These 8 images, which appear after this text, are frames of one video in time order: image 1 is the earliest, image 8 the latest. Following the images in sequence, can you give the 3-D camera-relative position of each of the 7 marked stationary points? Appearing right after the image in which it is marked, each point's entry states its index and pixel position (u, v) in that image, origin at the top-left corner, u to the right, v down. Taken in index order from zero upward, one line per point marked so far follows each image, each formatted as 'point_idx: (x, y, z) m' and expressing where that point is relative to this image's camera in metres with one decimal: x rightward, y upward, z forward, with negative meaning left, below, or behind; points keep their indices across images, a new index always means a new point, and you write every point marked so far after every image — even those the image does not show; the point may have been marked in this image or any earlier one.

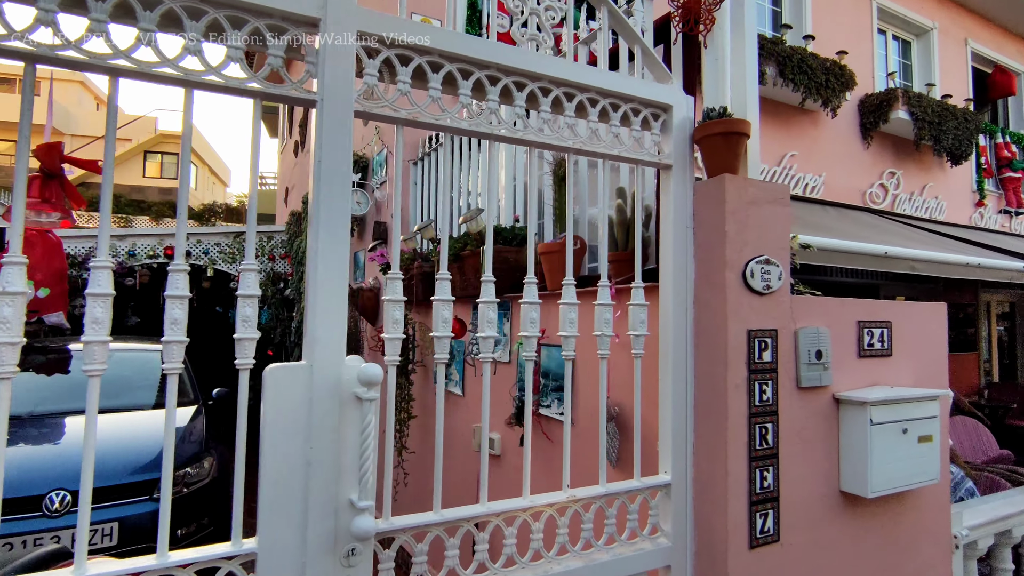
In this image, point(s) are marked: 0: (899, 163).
0: (+5.7, +1.8, +8.5) m
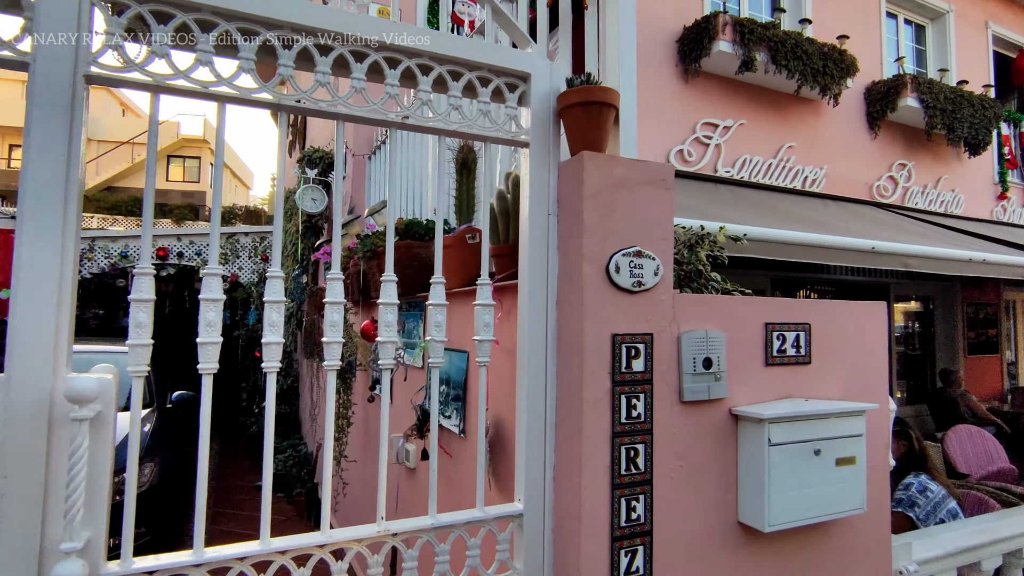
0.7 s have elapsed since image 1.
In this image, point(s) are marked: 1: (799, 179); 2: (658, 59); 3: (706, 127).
0: (+5.5, +1.9, +8.0) m
1: (+3.4, +1.3, +6.9) m
2: (+1.6, +2.5, +6.1) m
3: (+2.1, +1.8, +6.4) m
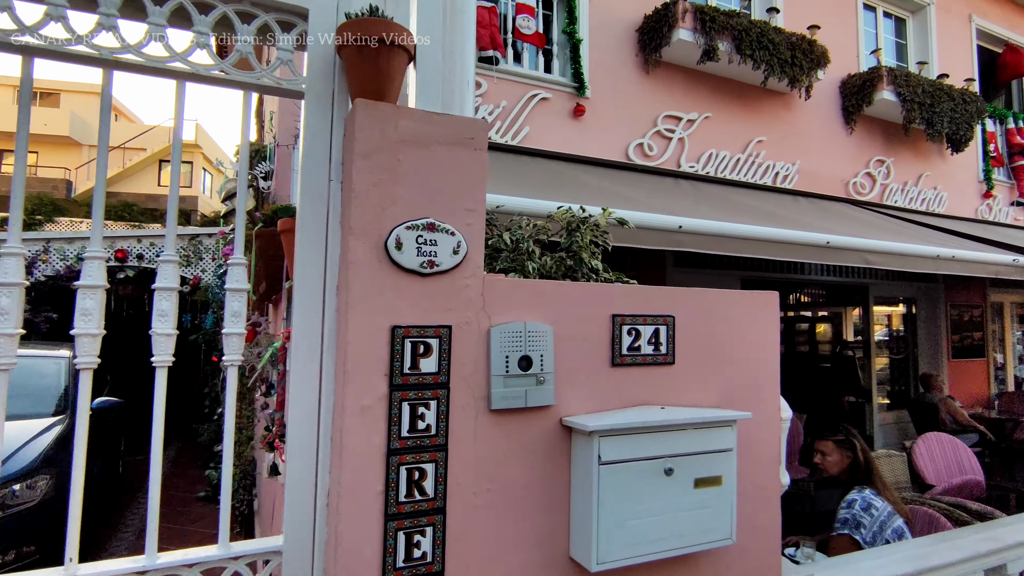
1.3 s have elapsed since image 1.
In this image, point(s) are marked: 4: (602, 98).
0: (+5.0, +1.8, +7.7) m
1: (+3.0, +1.3, +6.6) m
2: (+1.1, +2.5, +5.9) m
3: (+1.6, +1.8, +6.1) m
4: (+0.9, +1.9, +5.7) m
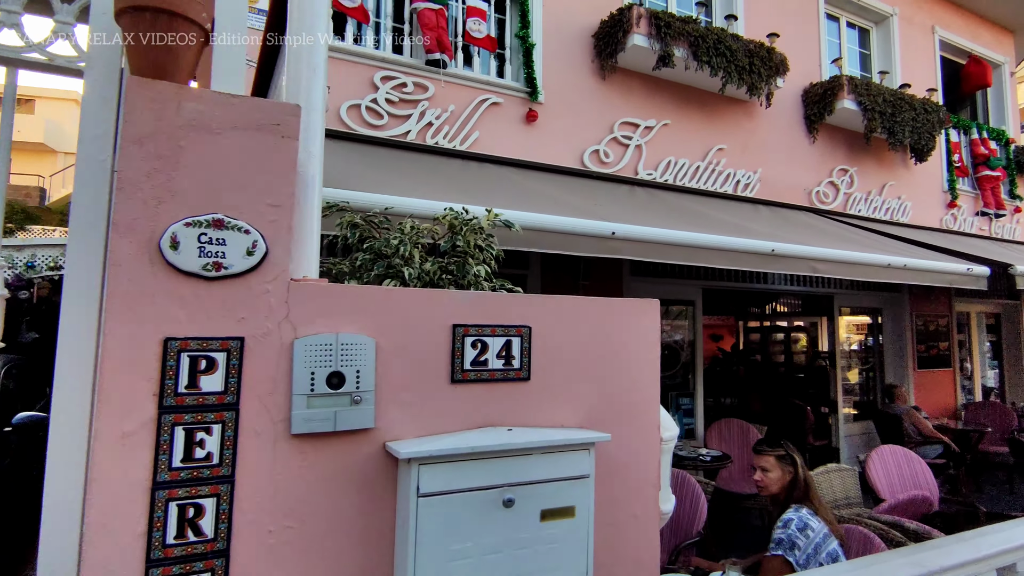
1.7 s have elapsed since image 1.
0: (+4.5, +1.7, +7.7) m
1: (+2.5, +1.2, +6.5) m
2: (+0.6, +2.4, +5.8) m
3: (+1.2, +1.7, +6.0) m
4: (+0.4, +1.8, +5.6) m
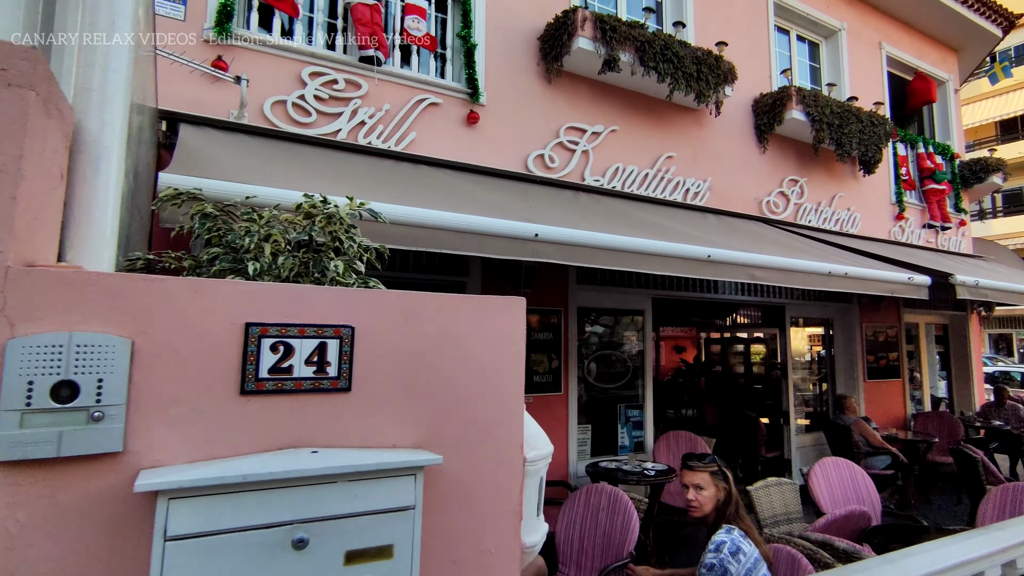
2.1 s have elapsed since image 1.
0: (+3.9, +1.6, +7.7) m
1: (+1.9, +1.1, +6.5) m
2: (0.0, +2.3, +5.6) m
3: (+0.6, +1.6, +5.9) m
4: (-0.1, +1.7, +5.5) m
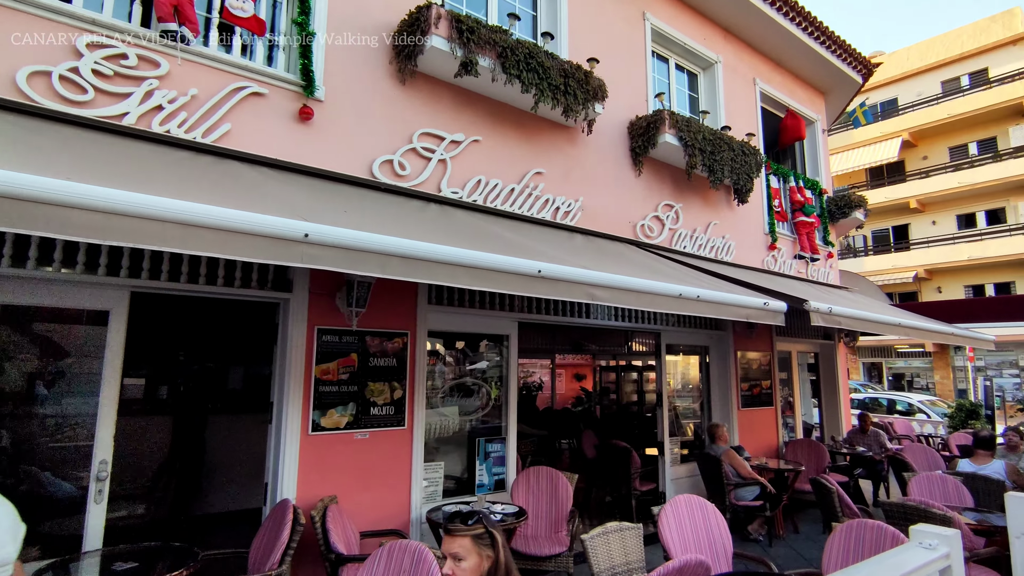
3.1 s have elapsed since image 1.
0: (+2.2, +1.2, +7.6) m
1: (+0.4, +0.8, +6.1) m
2: (-1.3, +2.1, +5.1) m
3: (-0.8, +1.4, +5.4) m
4: (-1.4, +1.6, +4.9) m
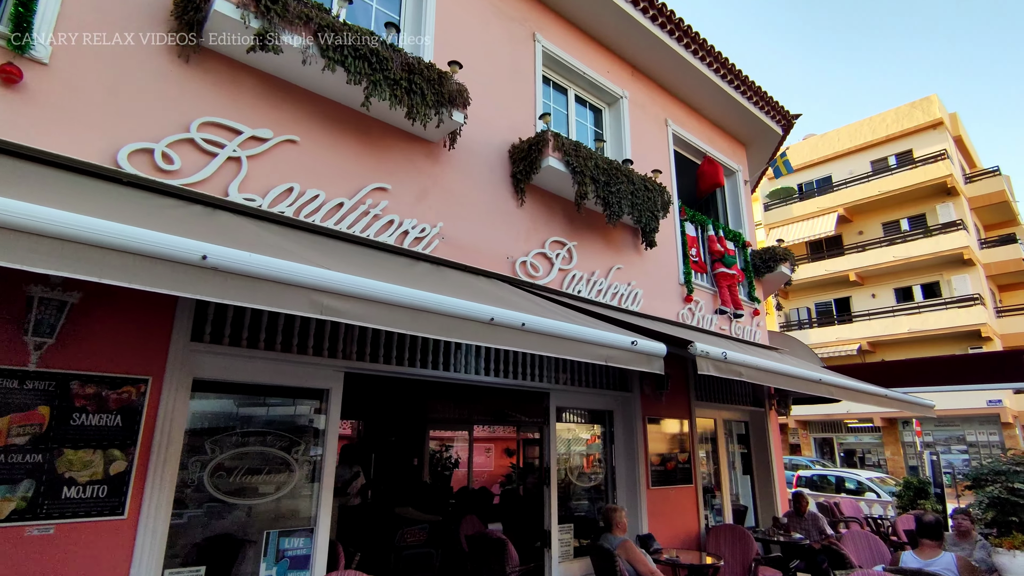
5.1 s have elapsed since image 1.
0: (+0.7, +0.6, +6.6) m
1: (-1.0, +0.5, +4.9) m
2: (-2.6, +1.9, +4.0) m
3: (-2.2, +1.2, +4.2) m
4: (-2.8, +1.4, +3.7) m
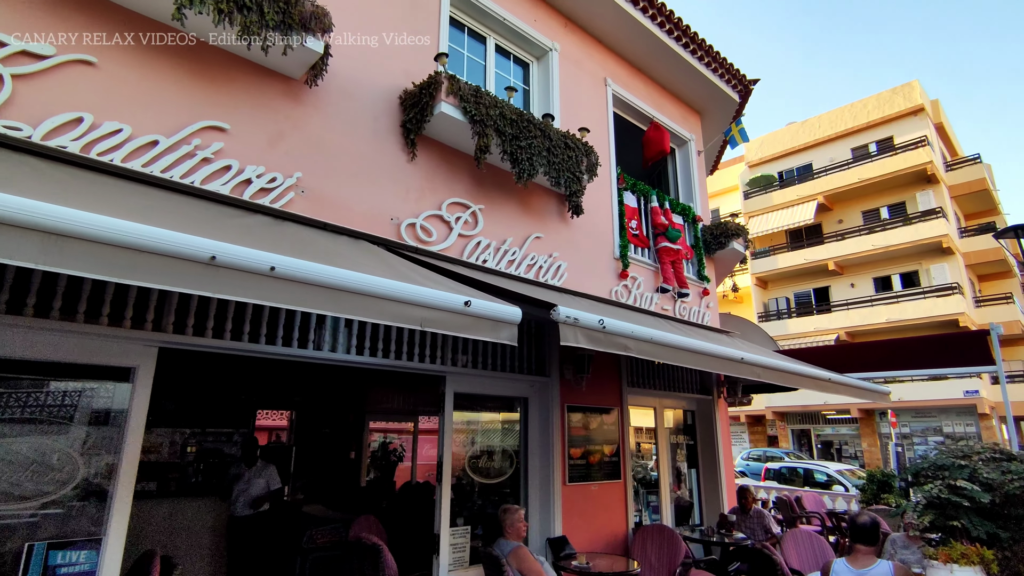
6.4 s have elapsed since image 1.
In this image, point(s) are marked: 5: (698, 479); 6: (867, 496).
0: (-0.4, +0.9, +5.8) m
1: (-2.0, +0.8, +4.1) m
2: (-3.6, +2.2, +3.1) m
3: (-3.1, +1.4, +3.3) m
4: (-3.8, +1.7, +2.8) m
5: (+2.7, -2.7, +8.2) m
6: (+6.5, -3.8, +10.5) m
